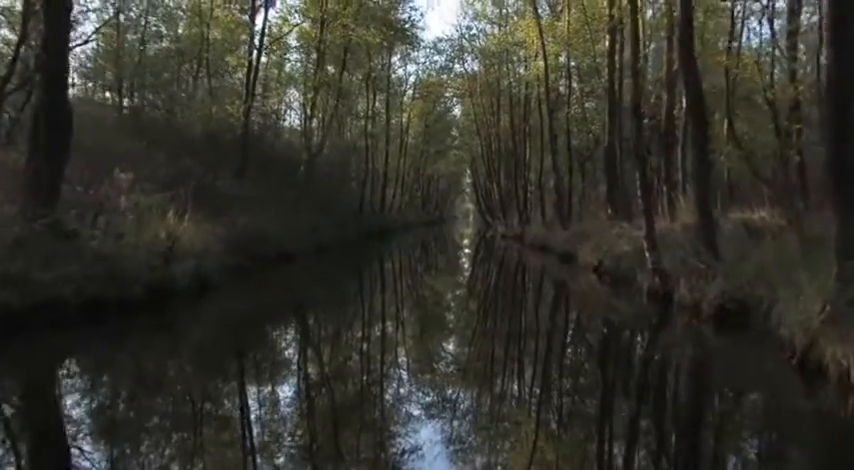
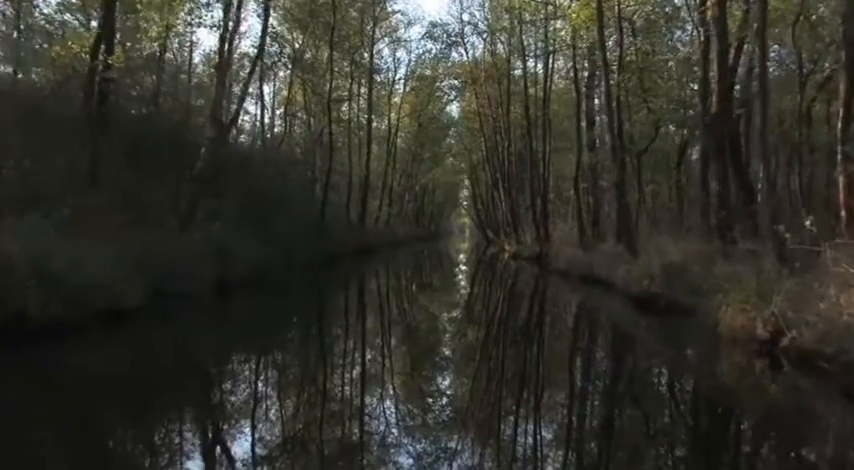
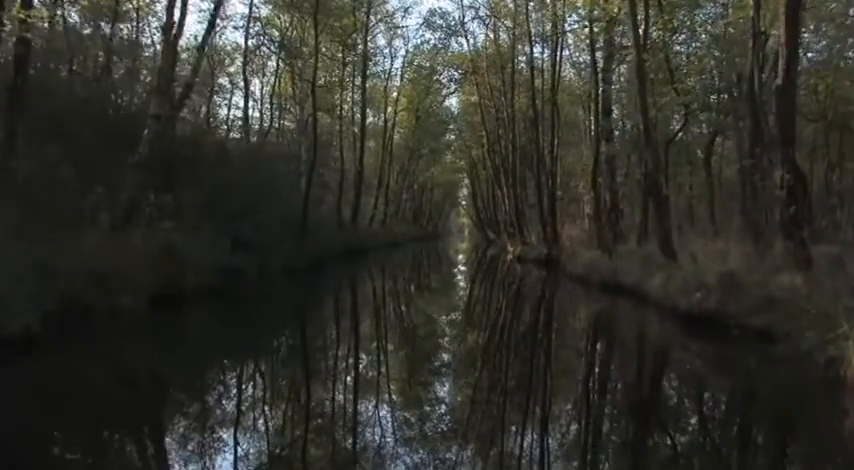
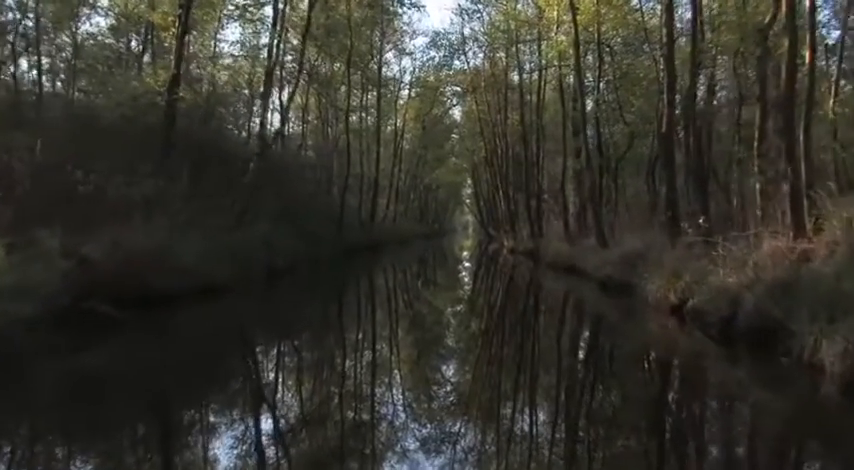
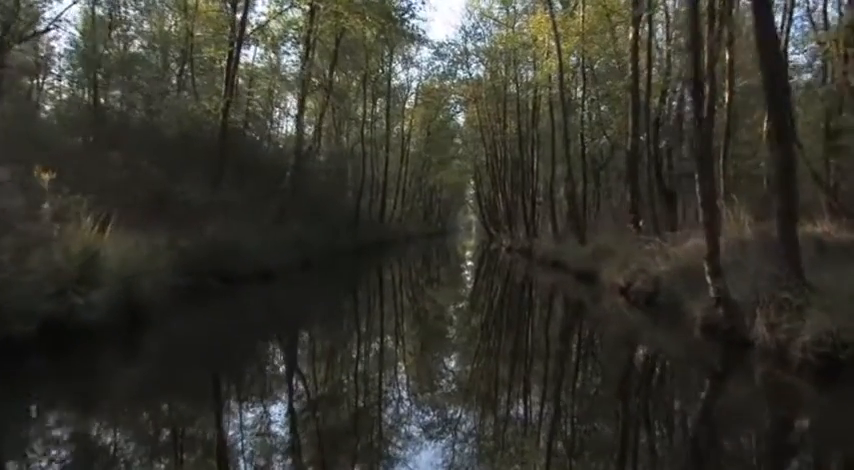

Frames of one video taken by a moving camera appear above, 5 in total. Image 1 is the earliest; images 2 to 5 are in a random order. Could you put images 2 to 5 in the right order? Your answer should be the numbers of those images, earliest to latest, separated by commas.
5, 4, 2, 3
